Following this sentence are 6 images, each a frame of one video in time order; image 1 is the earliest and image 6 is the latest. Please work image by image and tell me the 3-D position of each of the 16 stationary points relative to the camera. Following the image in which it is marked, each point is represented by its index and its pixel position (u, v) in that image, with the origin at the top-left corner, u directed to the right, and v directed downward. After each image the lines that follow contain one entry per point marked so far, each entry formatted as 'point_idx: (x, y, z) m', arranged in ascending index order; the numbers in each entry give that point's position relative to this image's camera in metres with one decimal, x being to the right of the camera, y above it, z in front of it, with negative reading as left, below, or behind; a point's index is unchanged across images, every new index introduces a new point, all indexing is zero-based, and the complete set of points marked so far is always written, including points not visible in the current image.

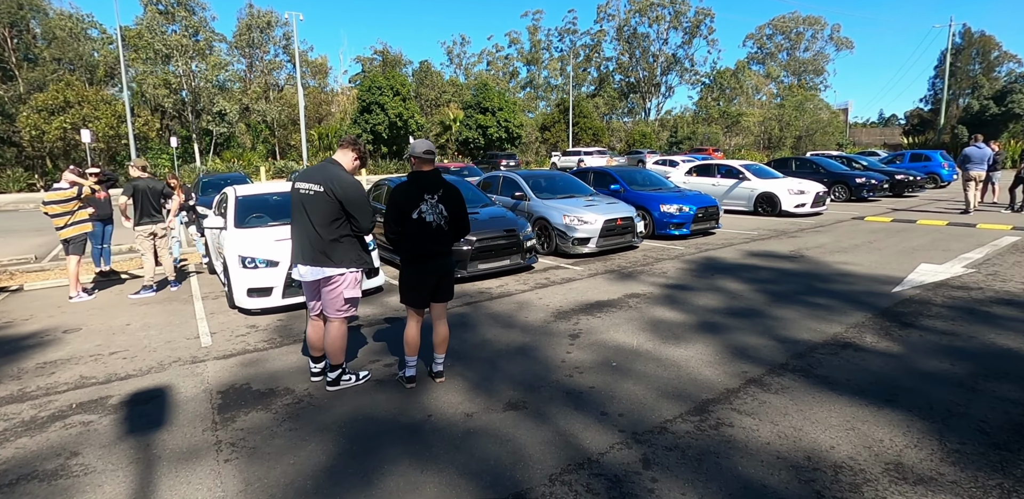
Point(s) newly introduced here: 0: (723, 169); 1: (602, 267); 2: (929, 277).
0: (+5.9, +2.3, +15.0) m
1: (+1.4, -0.3, +8.2) m
2: (+5.3, -0.4, +6.8) m
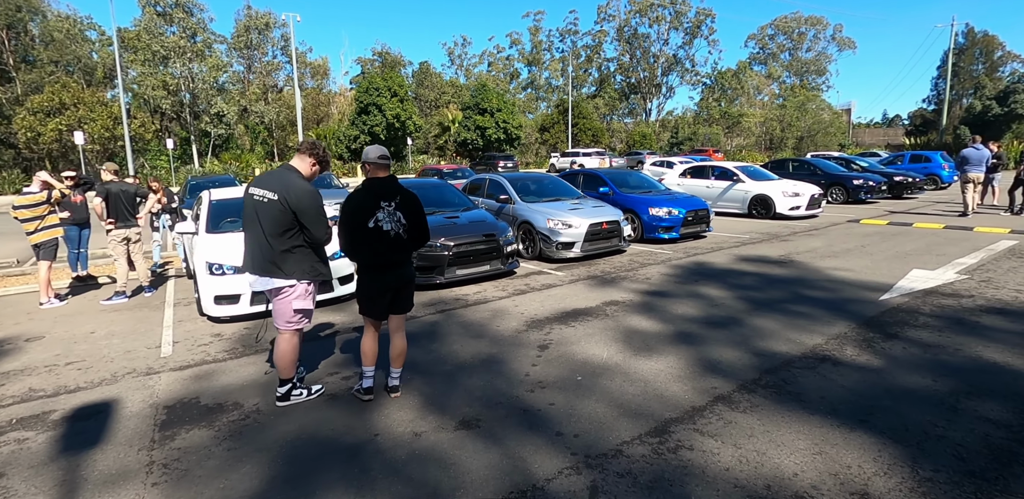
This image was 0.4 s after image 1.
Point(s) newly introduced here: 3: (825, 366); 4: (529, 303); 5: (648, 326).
0: (+5.7, +2.2, +14.8) m
1: (+1.1, -0.3, +8.0) m
2: (+5.0, -0.4, +6.6) m
3: (+2.4, -0.9, +4.1) m
4: (+0.2, -0.7, +6.6) m
5: (+1.3, -0.7, +5.2) m
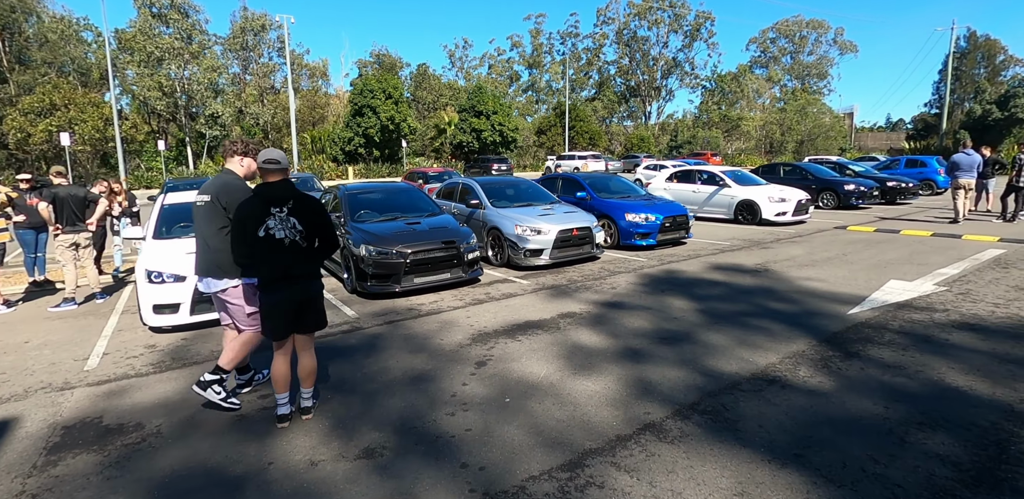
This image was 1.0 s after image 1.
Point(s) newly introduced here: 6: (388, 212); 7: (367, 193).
0: (+5.2, +2.0, +14.5) m
1: (+0.5, -0.5, +7.7) m
2: (+4.5, -0.5, +6.2) m
3: (+1.9, -1.0, +3.8) m
4: (-0.3, -0.8, +6.3) m
5: (+0.8, -0.8, +4.9) m
6: (-2.0, +0.6, +8.5) m
7: (-2.4, +1.0, +9.0) m
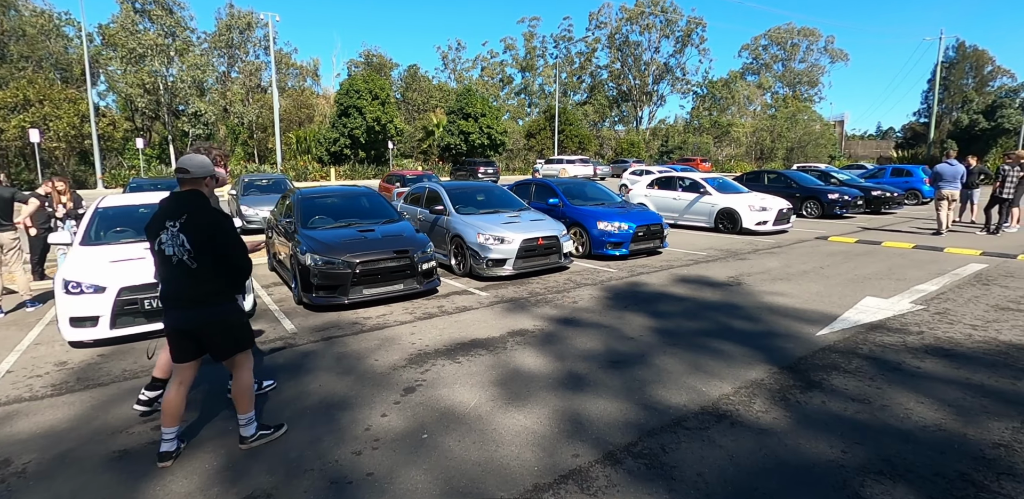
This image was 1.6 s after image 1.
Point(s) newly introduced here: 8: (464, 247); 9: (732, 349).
0: (+4.6, +1.8, +14.1) m
1: (0.0, -0.6, +7.3) m
2: (+3.9, -0.7, +5.9) m
3: (+1.3, -1.1, +3.4) m
4: (-0.9, -0.9, +5.8) m
5: (+0.2, -1.0, +4.5) m
6: (-2.5, +0.5, +8.1) m
7: (-3.0, +0.8, +8.6) m
8: (-0.8, 0.0, +8.4) m
9: (+2.0, -0.9, +4.8) m
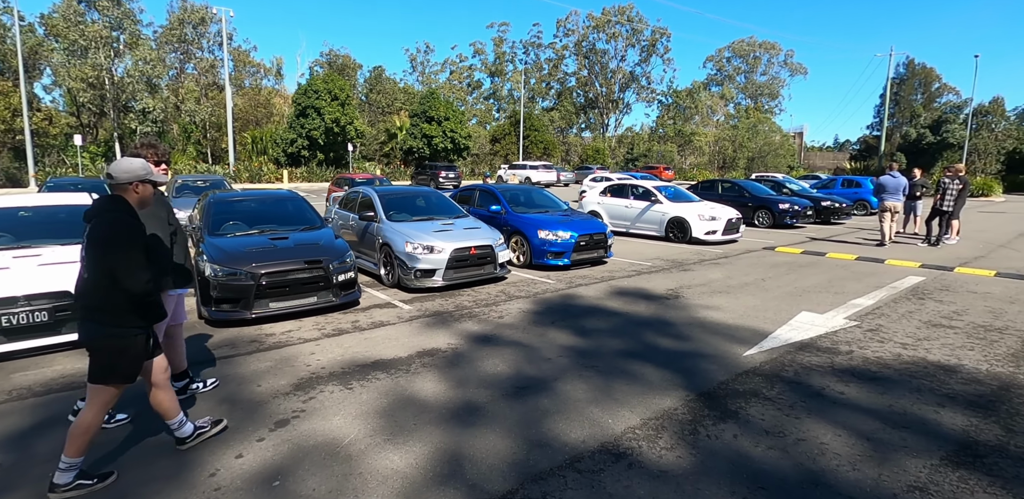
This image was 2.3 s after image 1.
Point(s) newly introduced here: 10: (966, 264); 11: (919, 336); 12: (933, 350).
0: (+3.2, +1.5, +13.9) m
1: (-1.0, -0.7, +6.9) m
2: (+3.0, -0.9, +5.6) m
3: (+0.6, -1.3, +3.1) m
4: (-1.8, -1.0, +5.3) m
5: (-0.6, -1.1, +4.0) m
6: (-3.5, +0.4, +7.5) m
7: (-4.0, +0.7, +8.0) m
8: (-1.8, -0.1, +7.9) m
9: (+1.2, -1.0, +4.4) m
10: (+8.5, -0.3, +10.0) m
11: (+4.2, -0.9, +5.6) m
12: (+4.0, -1.0, +5.1) m
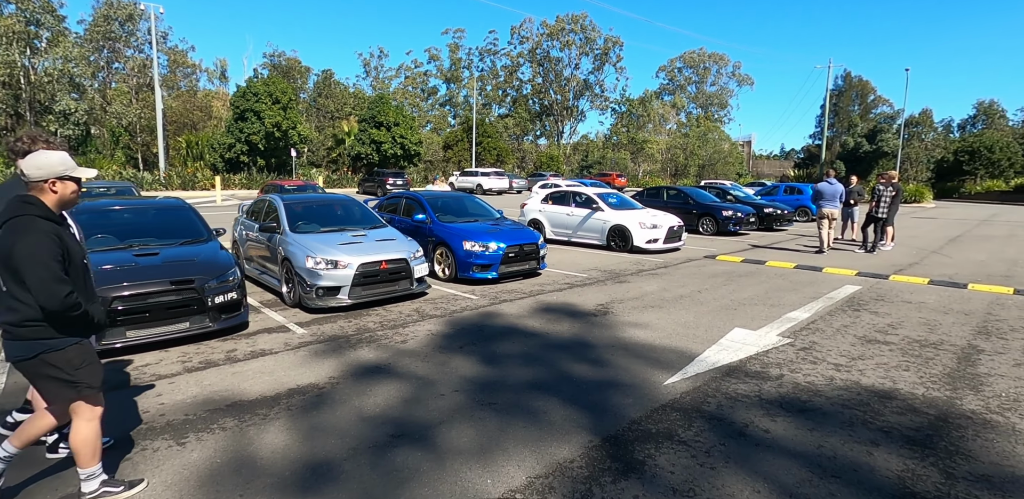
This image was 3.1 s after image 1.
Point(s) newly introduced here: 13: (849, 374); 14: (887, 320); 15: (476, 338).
0: (+1.7, +1.3, +13.5) m
1: (-2.0, -0.9, +6.0) m
2: (+2.1, -1.0, +5.1) m
3: (-0.2, -1.4, +2.4) m
4: (-2.7, -1.2, +4.5) m
5: (-1.4, -1.2, +3.3) m
6: (-4.6, +0.2, +6.5) m
7: (-5.1, +0.5, +7.0) m
8: (-2.9, -0.3, +7.0) m
9: (+0.3, -1.1, +3.8) m
10: (+7.2, -0.4, +9.9) m
11: (+3.3, -1.0, +5.1) m
12: (+3.1, -1.1, +4.7) m
13: (+2.9, -1.1, +4.6) m
14: (+4.5, -0.9, +6.4) m
15: (-0.4, -0.9, +5.8) m
